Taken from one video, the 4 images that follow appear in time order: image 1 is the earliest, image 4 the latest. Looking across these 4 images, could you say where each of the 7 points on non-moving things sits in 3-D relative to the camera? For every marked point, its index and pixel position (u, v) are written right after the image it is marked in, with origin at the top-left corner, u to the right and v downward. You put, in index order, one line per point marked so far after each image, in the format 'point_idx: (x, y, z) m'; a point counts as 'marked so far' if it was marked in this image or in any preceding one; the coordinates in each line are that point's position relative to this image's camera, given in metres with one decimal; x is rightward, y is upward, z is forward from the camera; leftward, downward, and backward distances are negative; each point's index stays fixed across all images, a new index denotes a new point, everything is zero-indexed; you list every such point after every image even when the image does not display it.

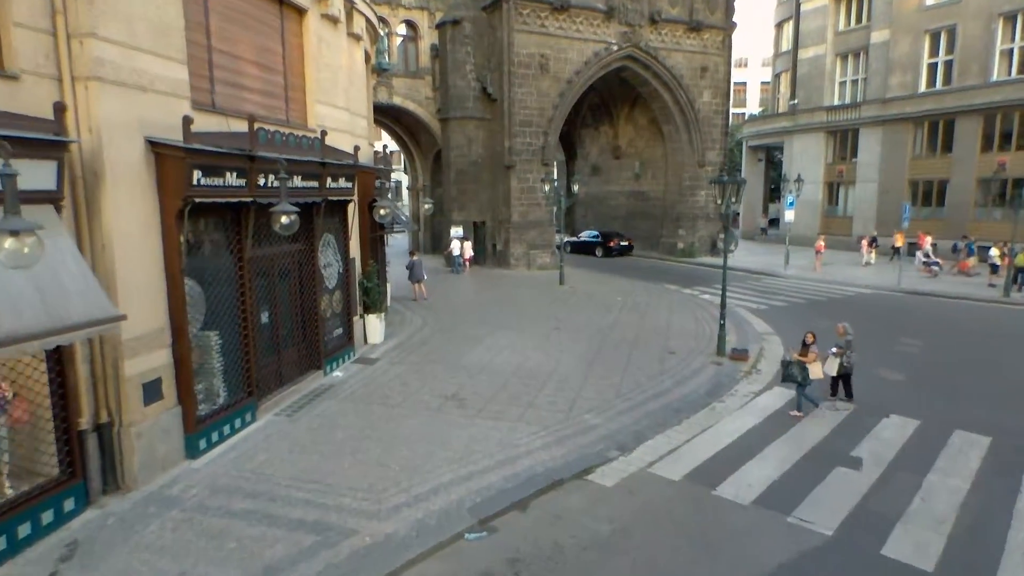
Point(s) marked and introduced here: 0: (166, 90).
0: (-3.8, +2.2, +6.8) m
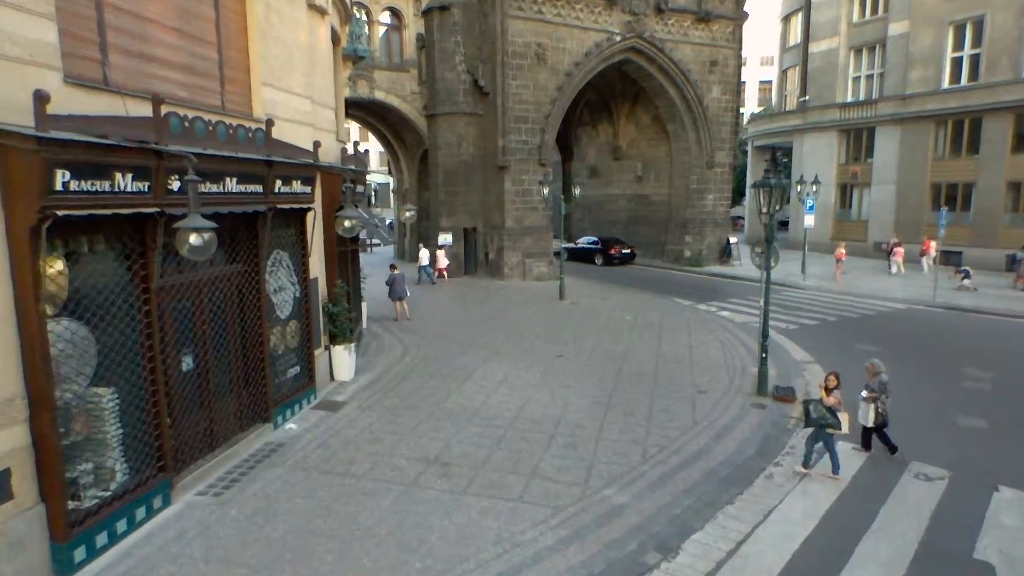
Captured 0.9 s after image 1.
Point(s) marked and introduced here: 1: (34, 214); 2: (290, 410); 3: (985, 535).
0: (-3.7, +1.8, +4.7) m
1: (-3.6, +0.6, +4.6) m
2: (-3.0, -1.7, +8.5) m
3: (+4.4, -2.3, +5.8) m
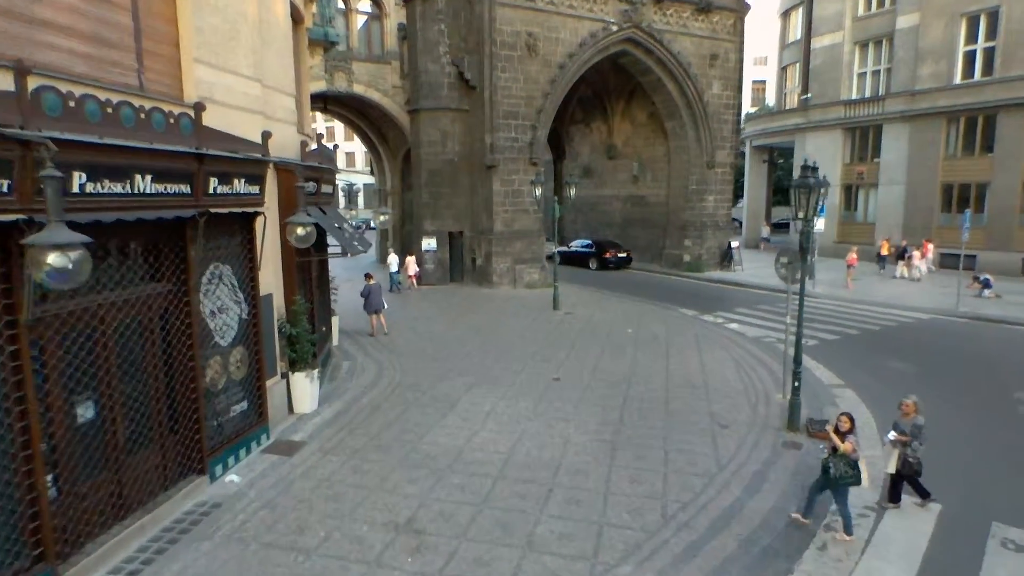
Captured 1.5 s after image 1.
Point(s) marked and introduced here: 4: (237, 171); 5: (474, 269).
0: (-3.8, +1.5, +3.2) m
1: (-3.6, +0.3, +3.2) m
2: (-3.2, -1.9, +7.0) m
3: (+4.4, -2.5, +4.5) m
4: (-3.0, +1.3, +6.7) m
5: (-1.2, +0.6, +19.7) m
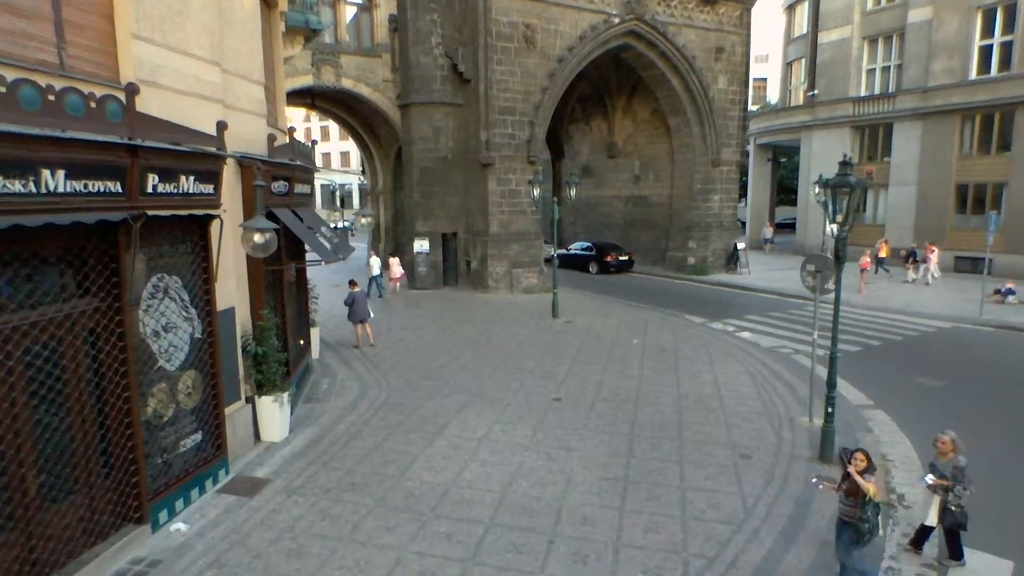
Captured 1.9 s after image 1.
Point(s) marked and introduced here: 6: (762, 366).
0: (-3.8, +1.4, +2.2) m
1: (-3.7, +0.2, +2.2) m
2: (-3.2, -2.1, +6.0) m
3: (+4.3, -2.7, +3.5) m
4: (-3.0, +1.1, +5.8) m
5: (-1.3, +0.5, +18.7) m
6: (+4.5, -1.4, +11.3) m
